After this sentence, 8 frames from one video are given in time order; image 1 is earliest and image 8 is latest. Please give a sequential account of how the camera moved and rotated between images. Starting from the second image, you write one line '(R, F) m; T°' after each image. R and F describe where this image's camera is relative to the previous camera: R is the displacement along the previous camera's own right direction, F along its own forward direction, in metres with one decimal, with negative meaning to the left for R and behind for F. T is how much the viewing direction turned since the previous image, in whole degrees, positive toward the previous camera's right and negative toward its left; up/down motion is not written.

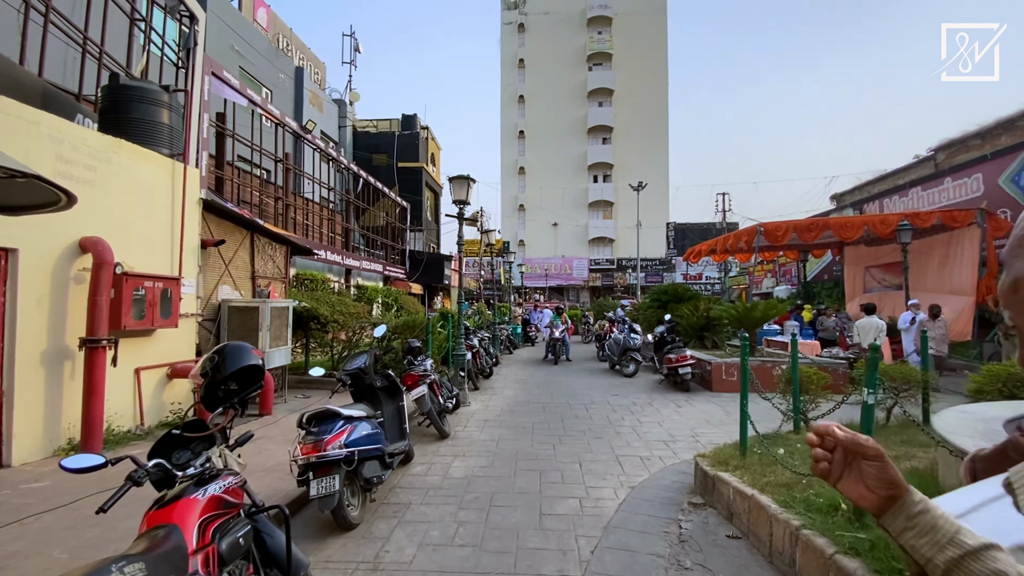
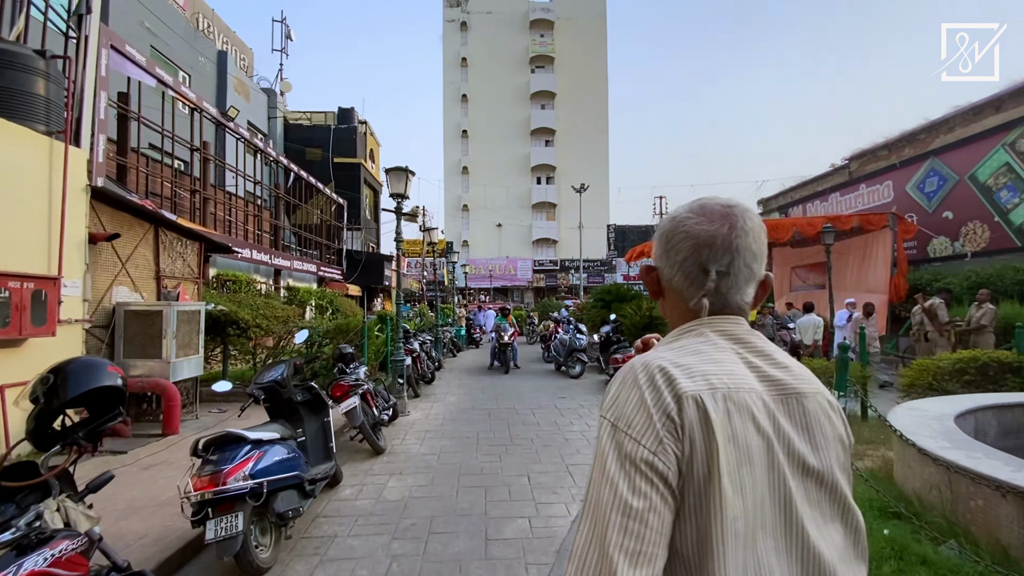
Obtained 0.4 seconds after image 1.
(0.0, +0.4) m; +7°
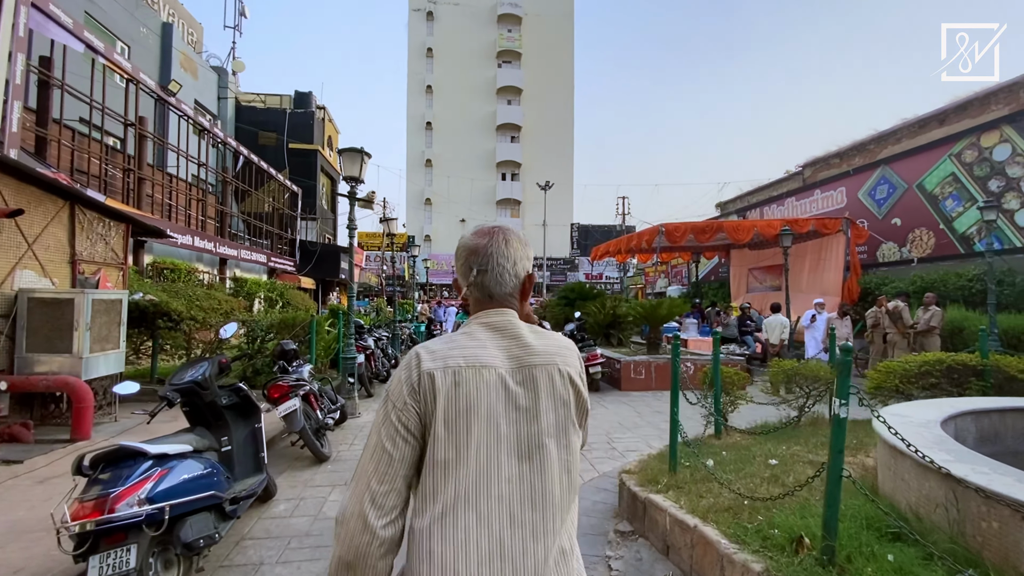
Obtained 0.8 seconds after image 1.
(0.0, +0.4) m; +4°
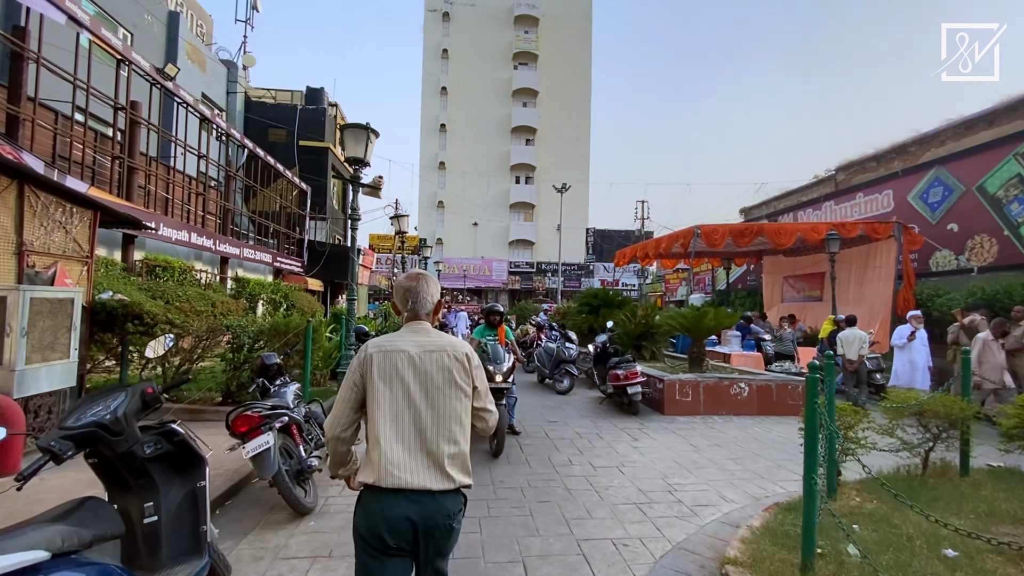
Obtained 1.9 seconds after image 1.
(-0.2, +1.1) m; -1°
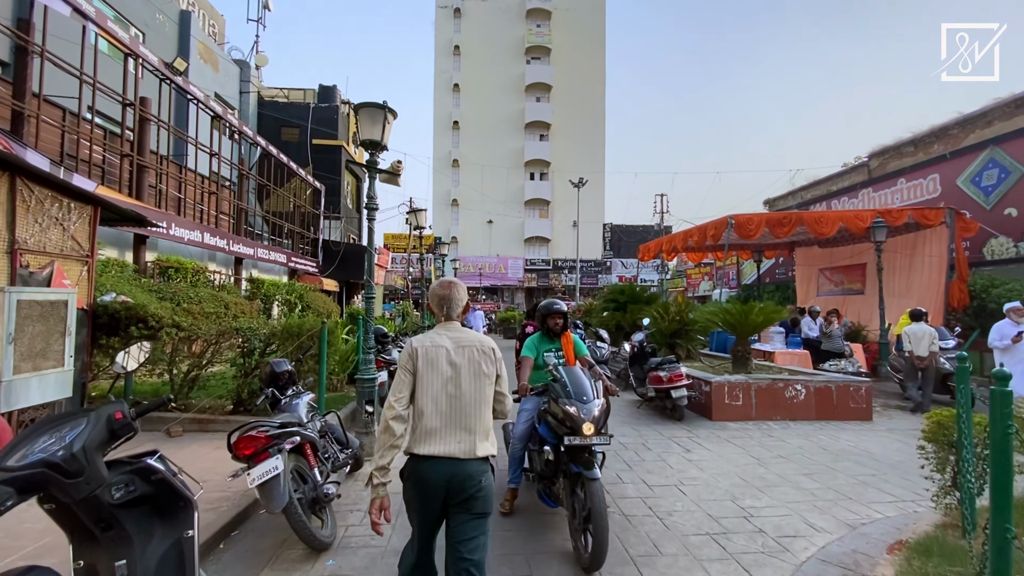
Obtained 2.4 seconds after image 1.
(-0.2, +0.6) m; -2°
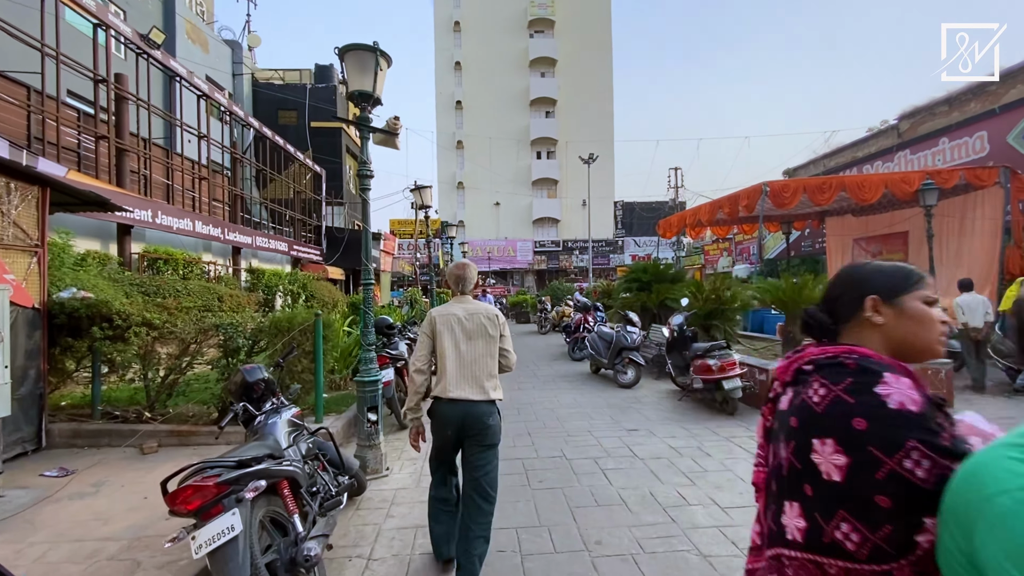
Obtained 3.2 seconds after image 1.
(-0.2, +0.9) m; -1°
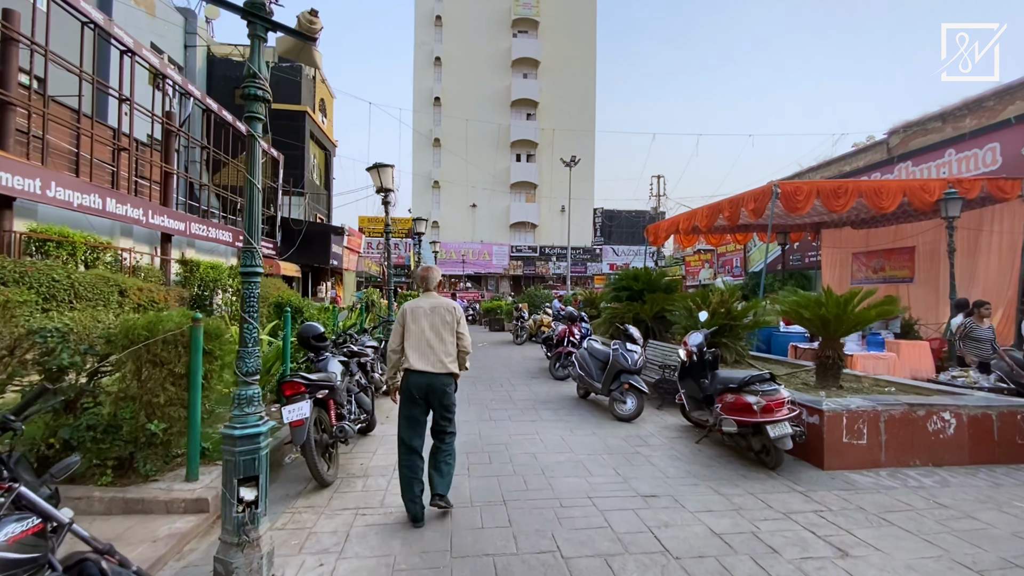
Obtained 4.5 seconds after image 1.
(0.0, +1.5) m; +3°
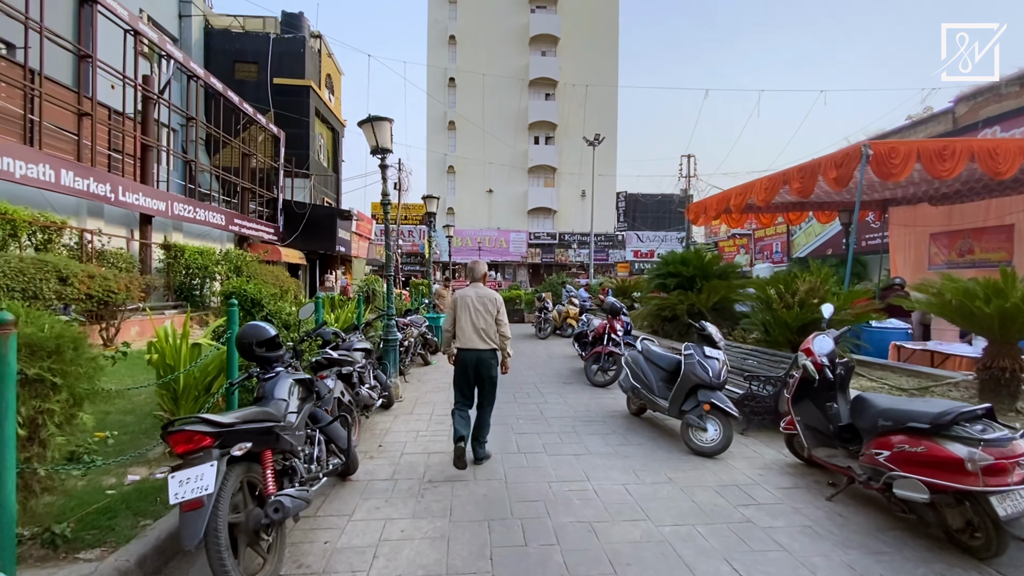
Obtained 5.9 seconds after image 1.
(-0.2, +1.6) m; -2°
